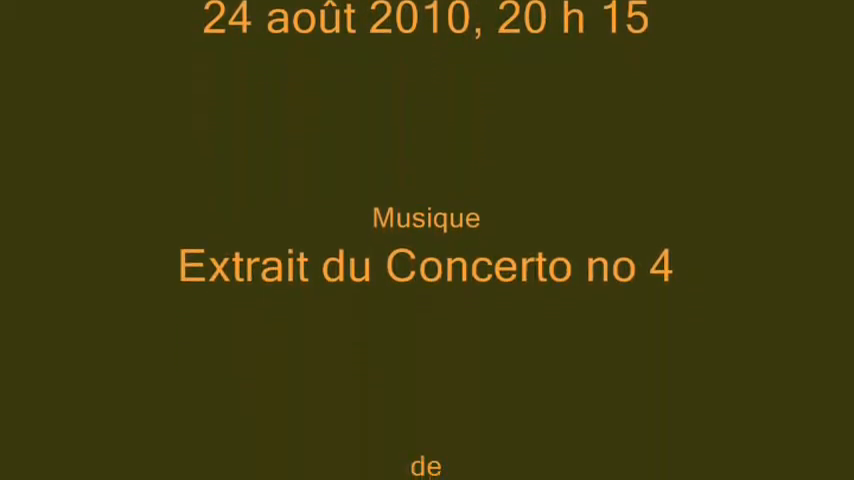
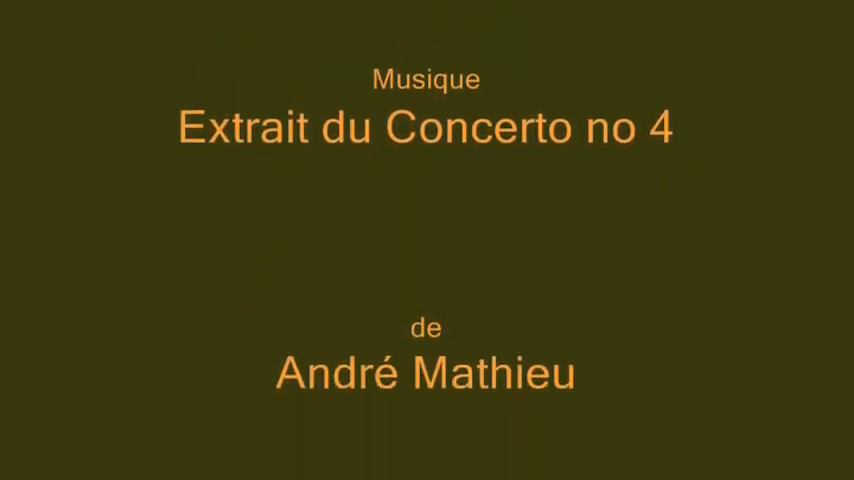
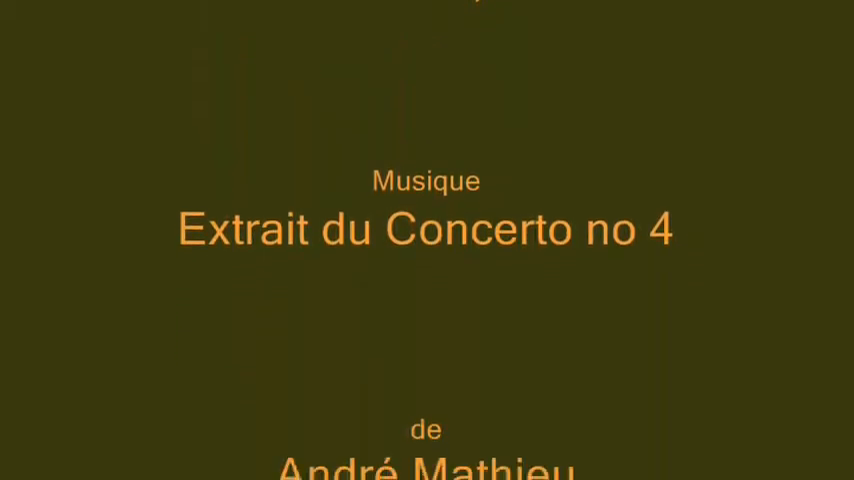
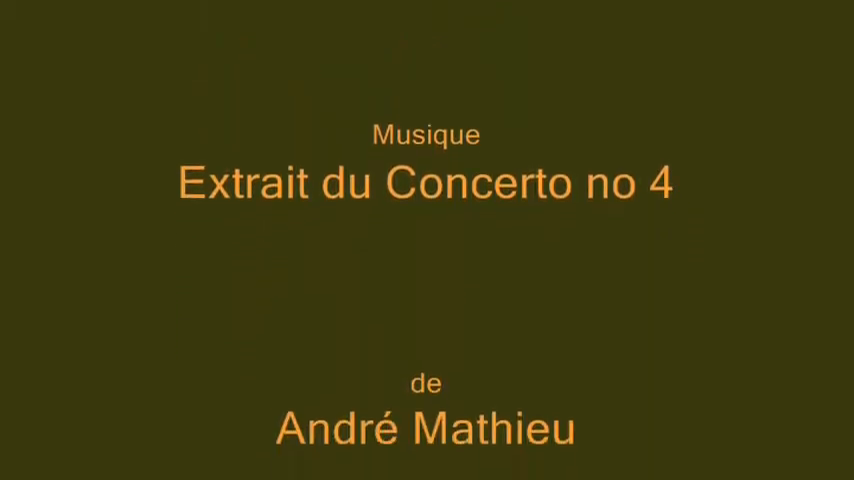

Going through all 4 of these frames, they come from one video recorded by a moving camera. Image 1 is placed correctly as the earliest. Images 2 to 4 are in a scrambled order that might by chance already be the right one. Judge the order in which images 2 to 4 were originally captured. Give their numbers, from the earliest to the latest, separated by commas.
3, 4, 2
